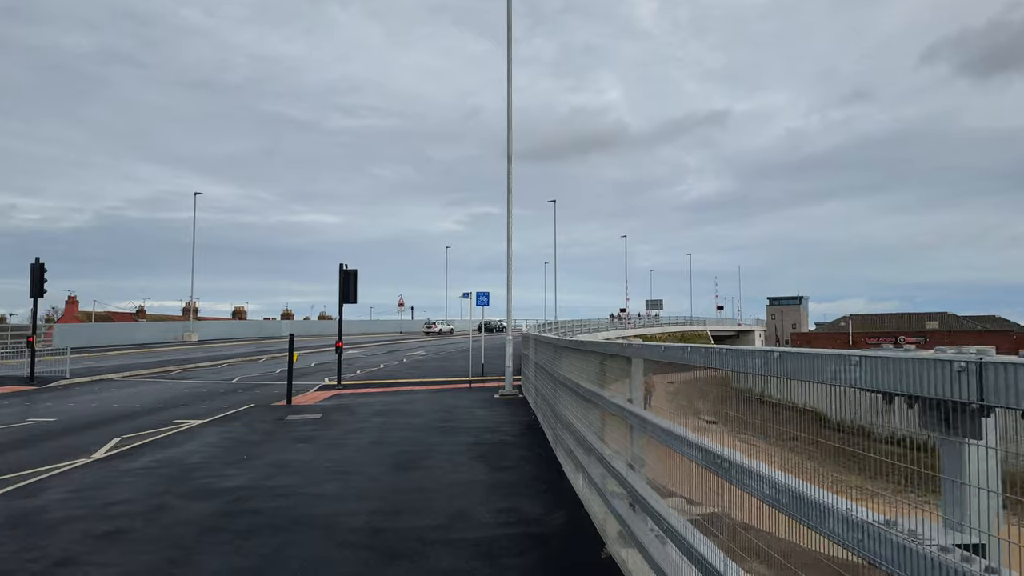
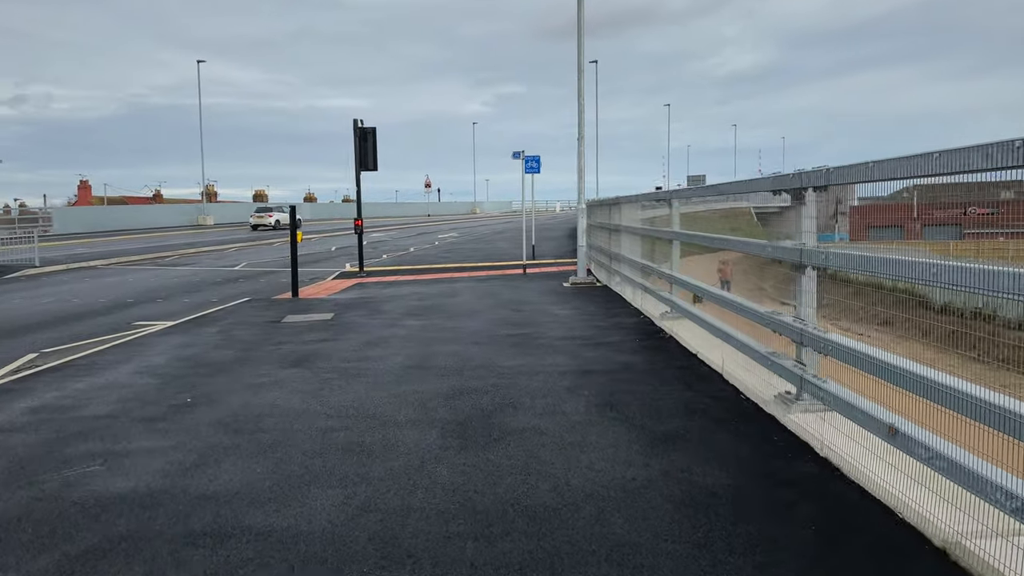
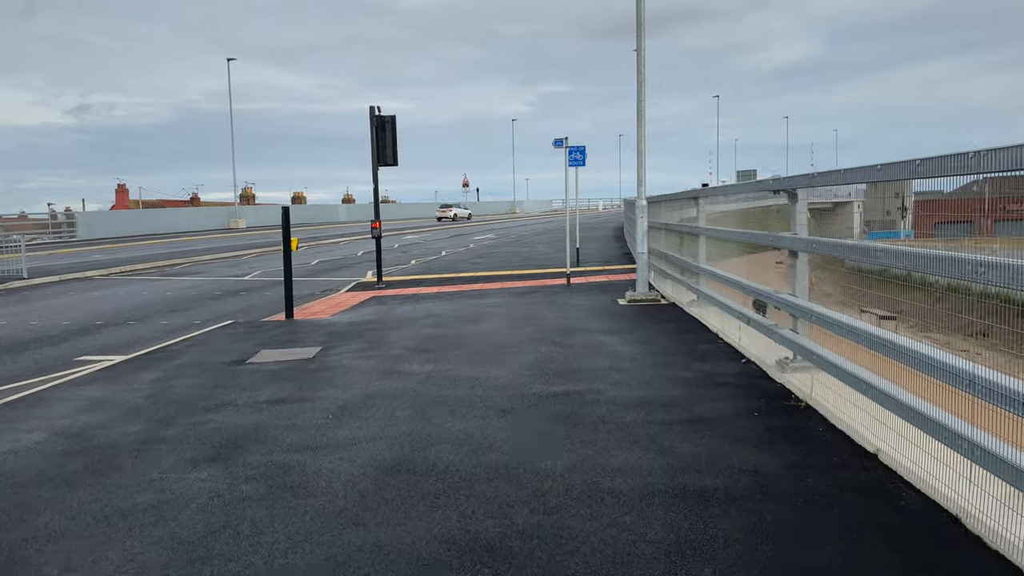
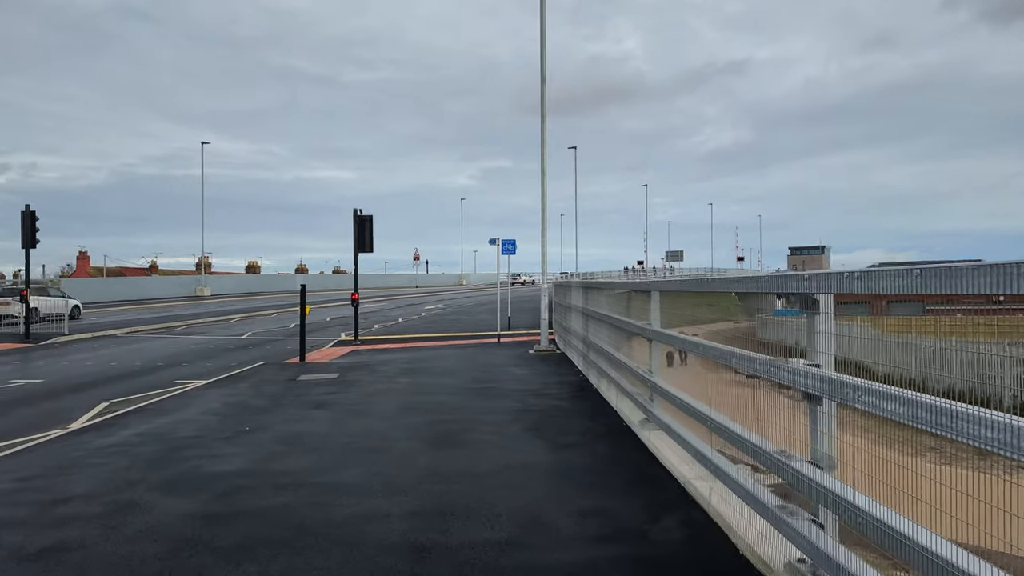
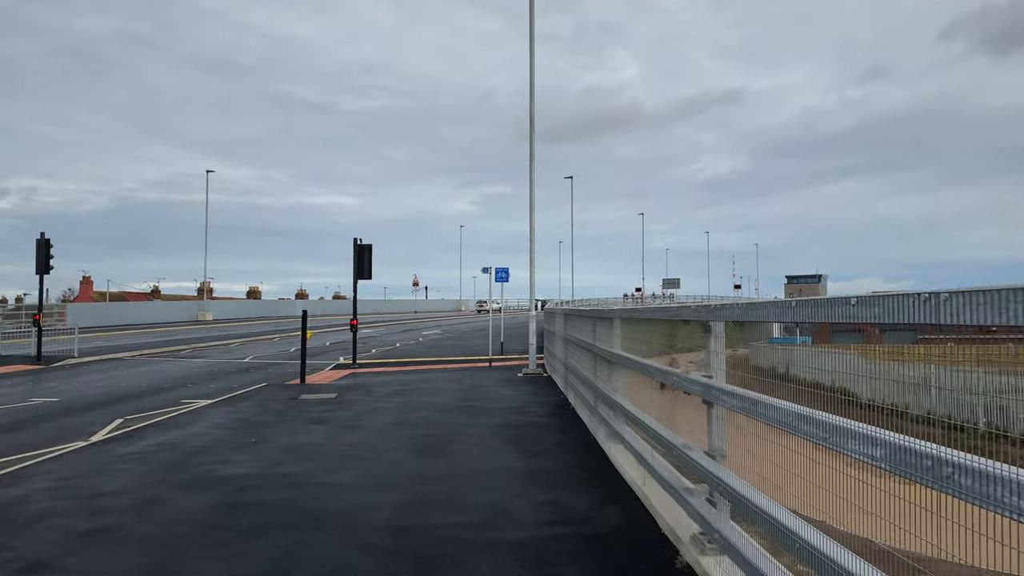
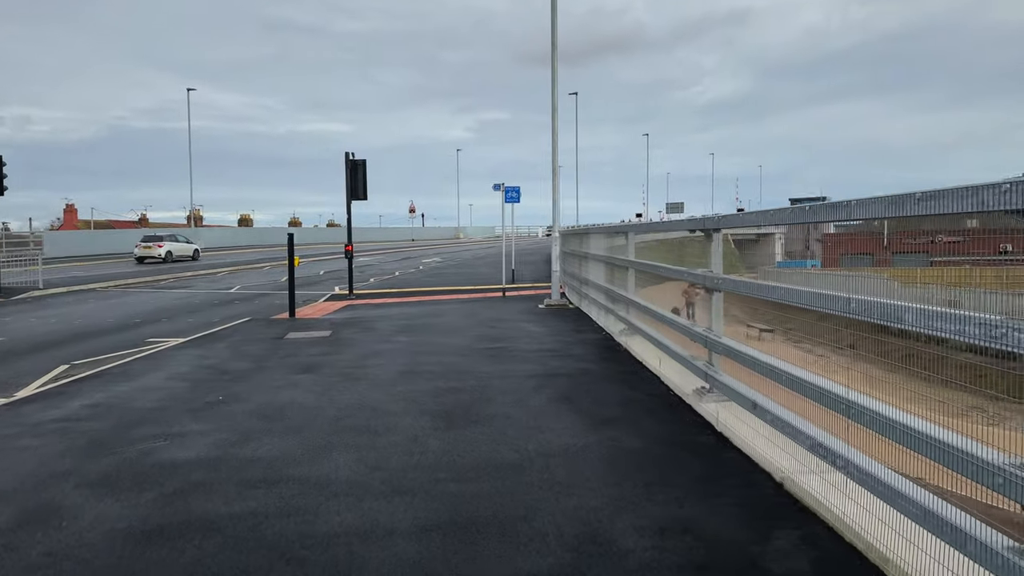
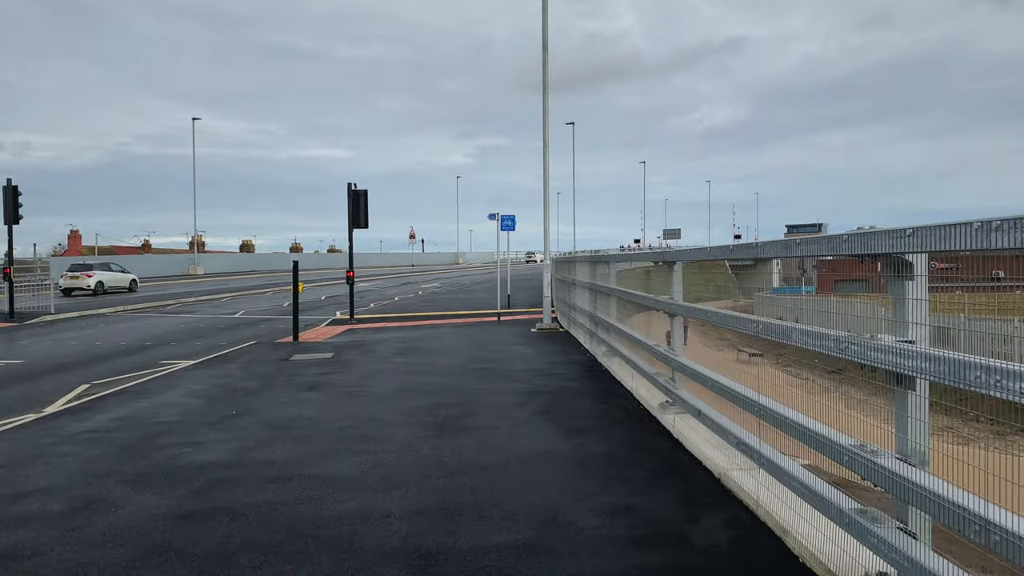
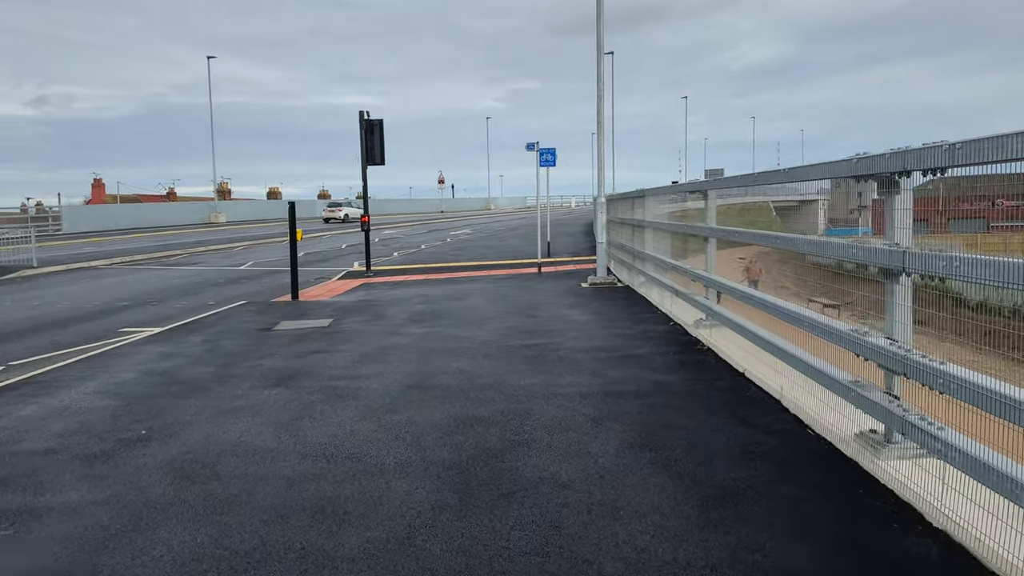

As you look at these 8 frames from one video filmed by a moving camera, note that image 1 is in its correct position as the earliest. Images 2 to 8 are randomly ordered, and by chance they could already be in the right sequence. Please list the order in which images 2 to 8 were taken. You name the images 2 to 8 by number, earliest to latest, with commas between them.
5, 4, 7, 6, 2, 8, 3
